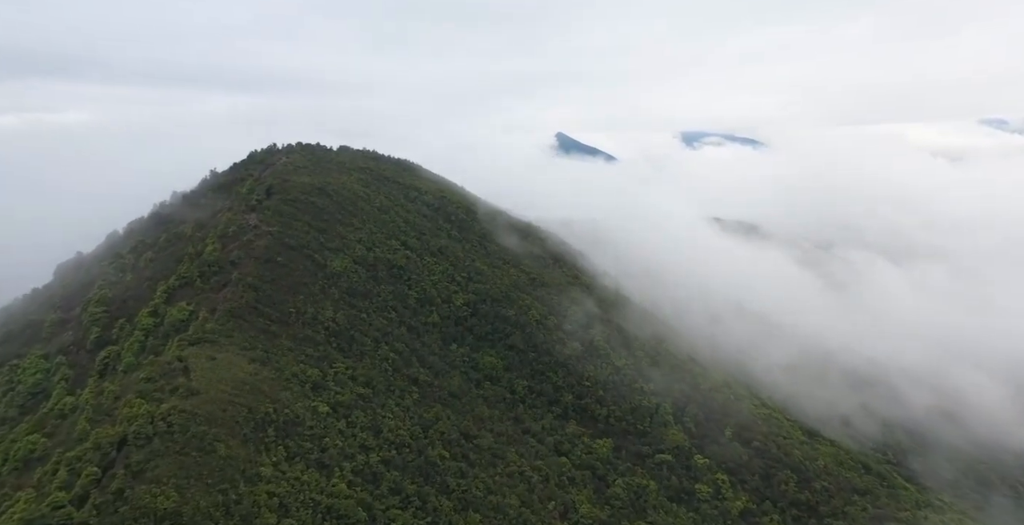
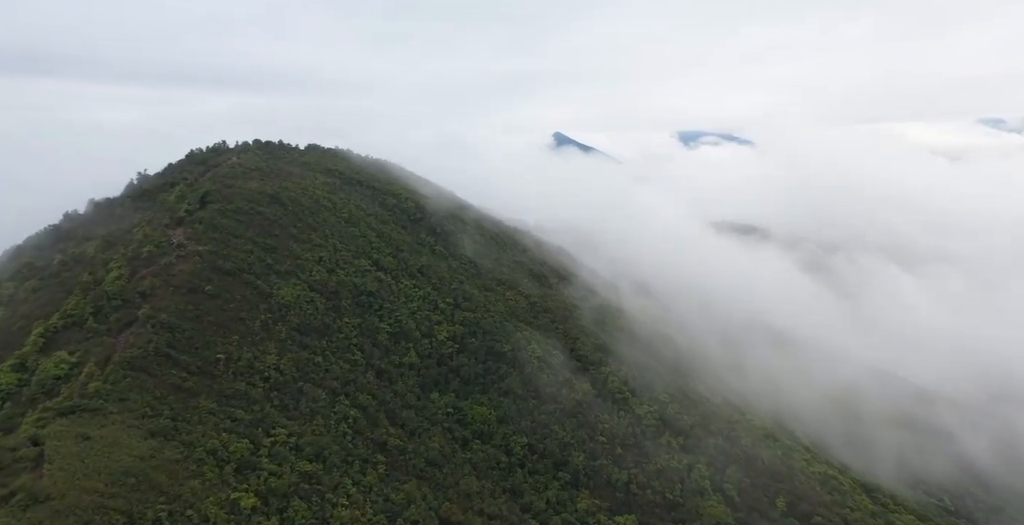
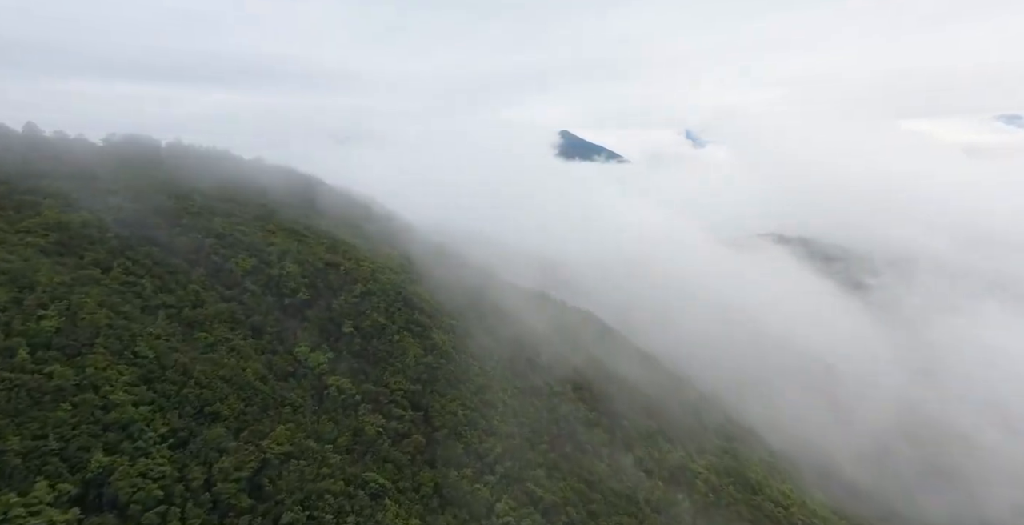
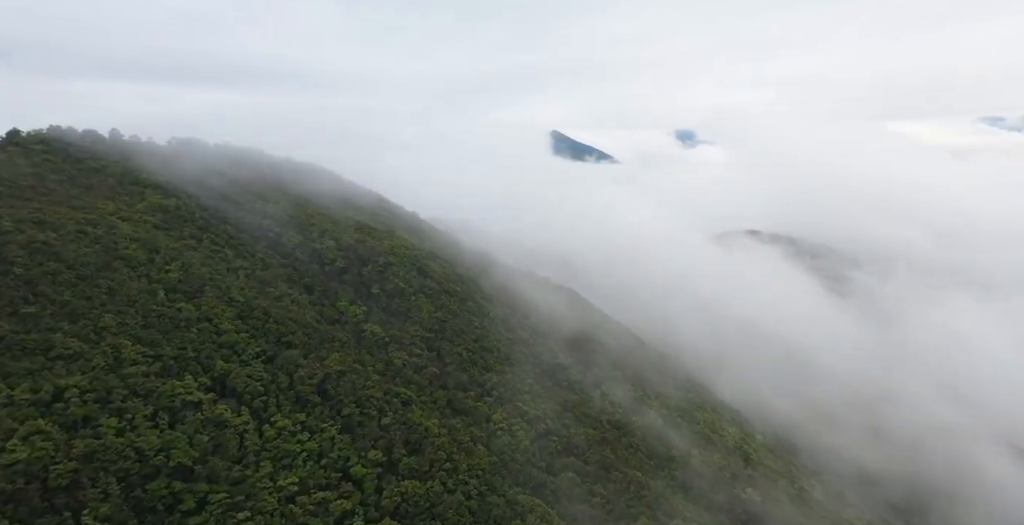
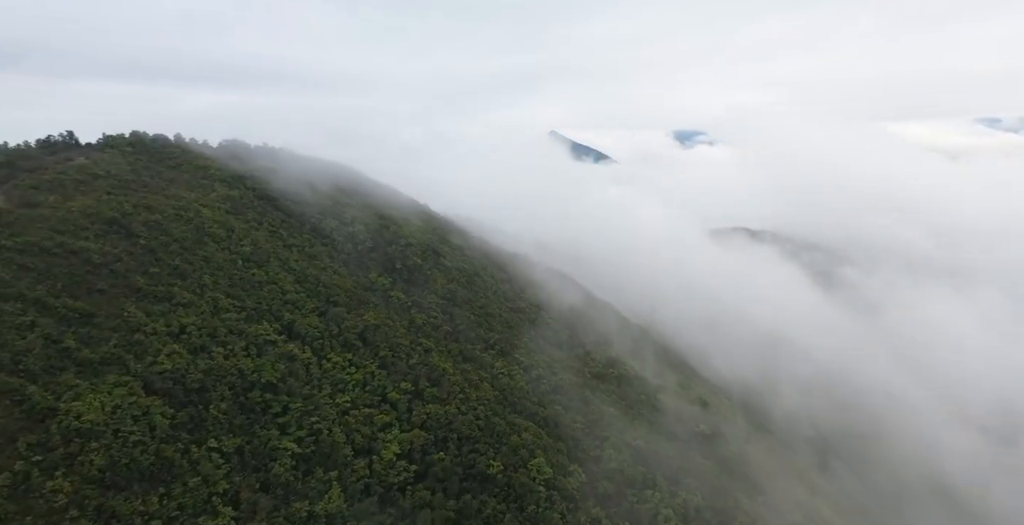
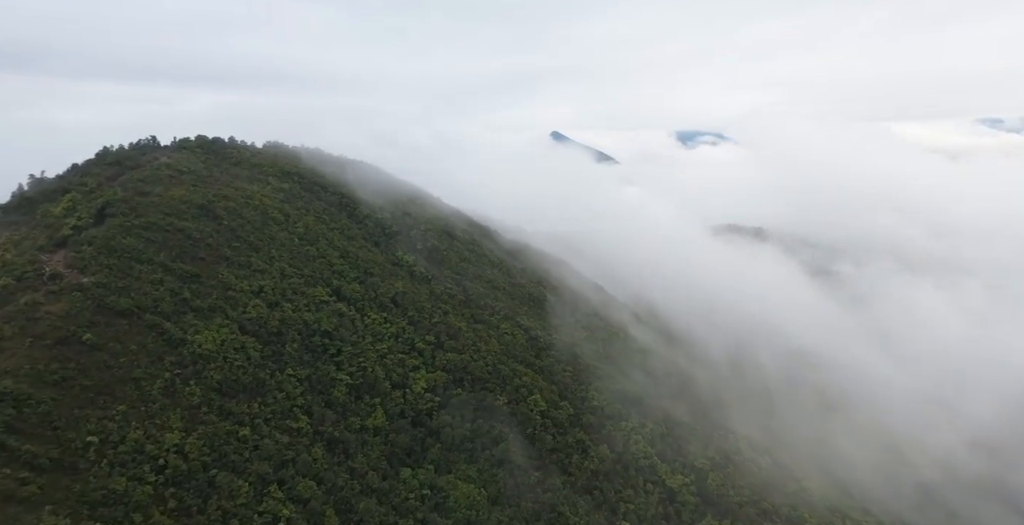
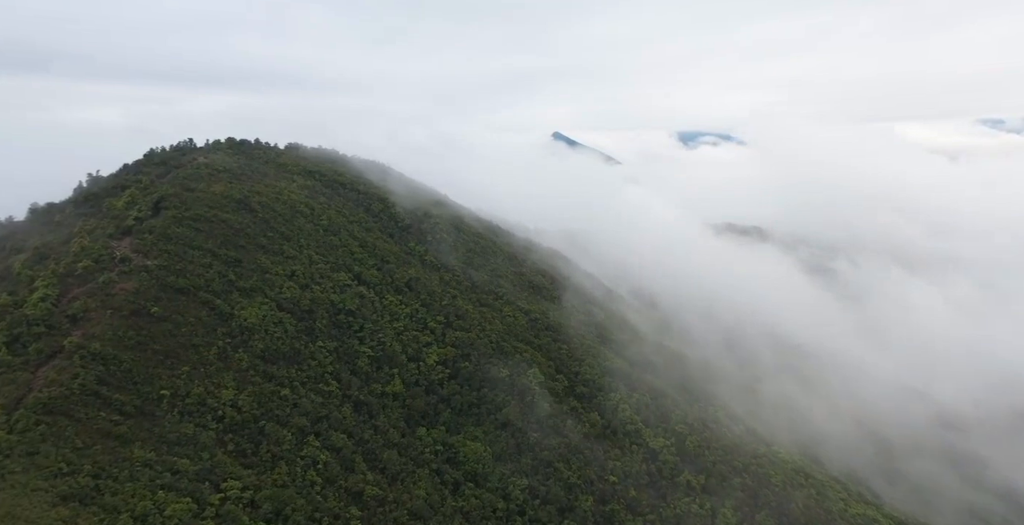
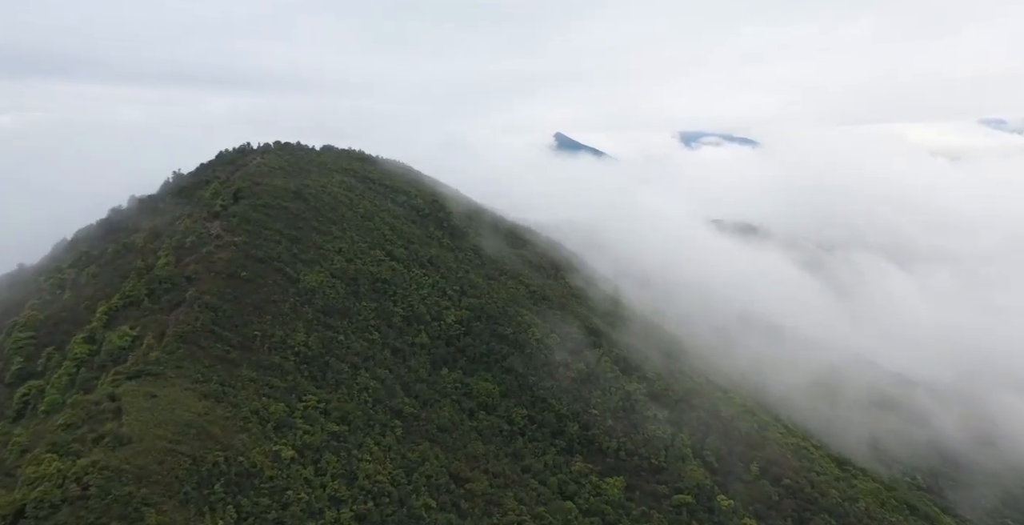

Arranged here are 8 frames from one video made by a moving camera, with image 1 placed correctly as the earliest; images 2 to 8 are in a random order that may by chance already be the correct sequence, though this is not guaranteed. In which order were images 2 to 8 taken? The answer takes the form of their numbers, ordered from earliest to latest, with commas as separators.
8, 2, 7, 6, 5, 4, 3
